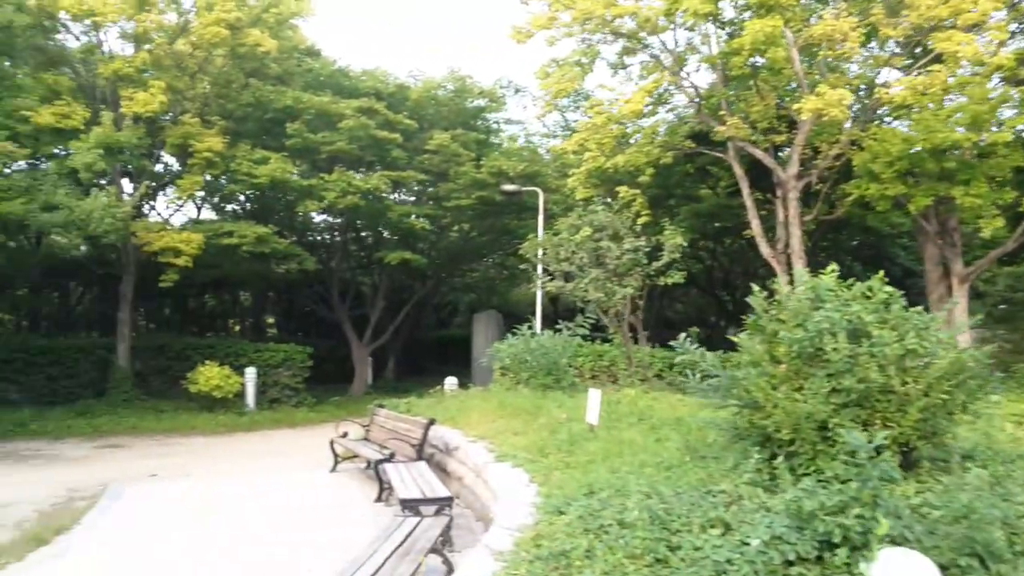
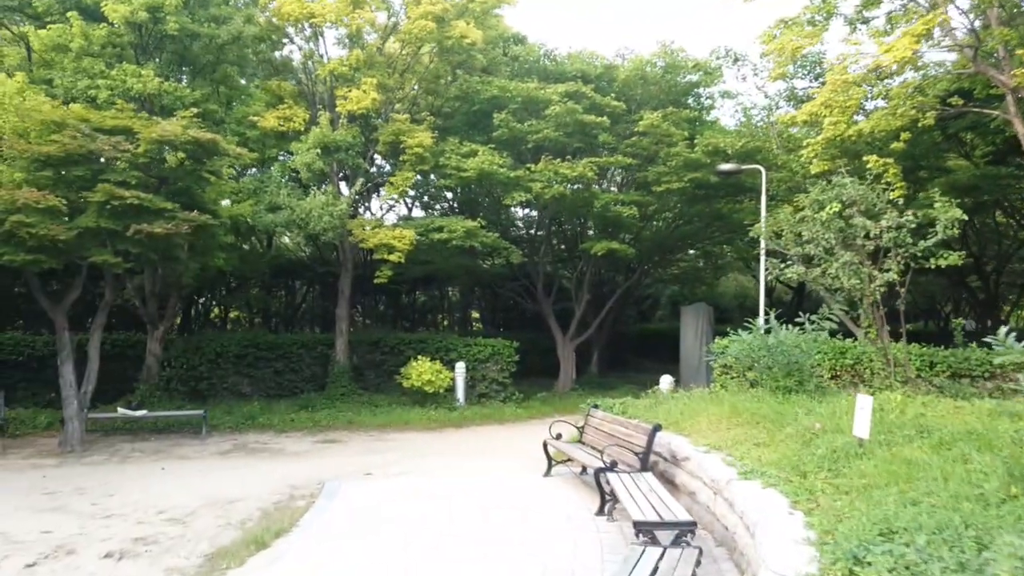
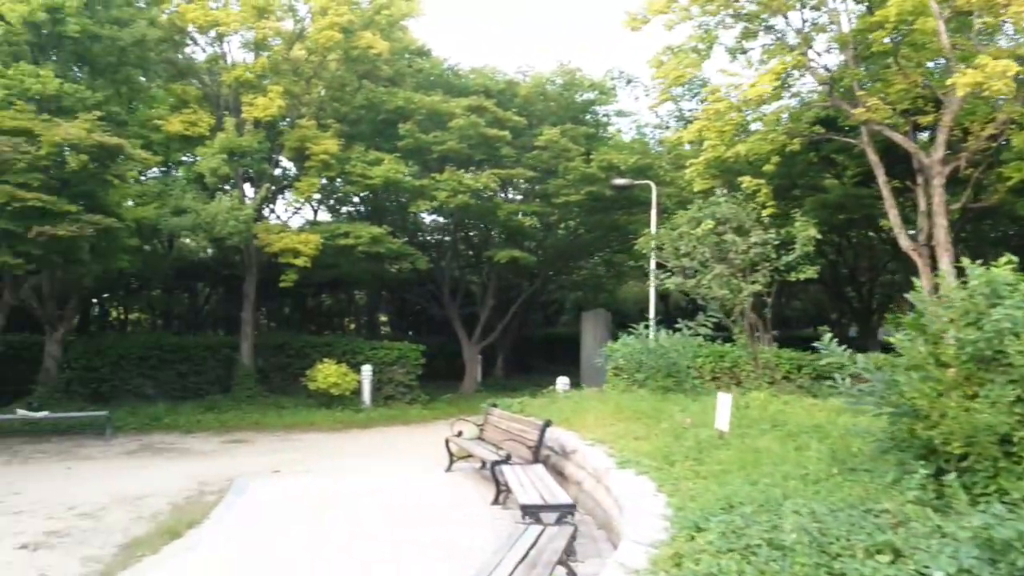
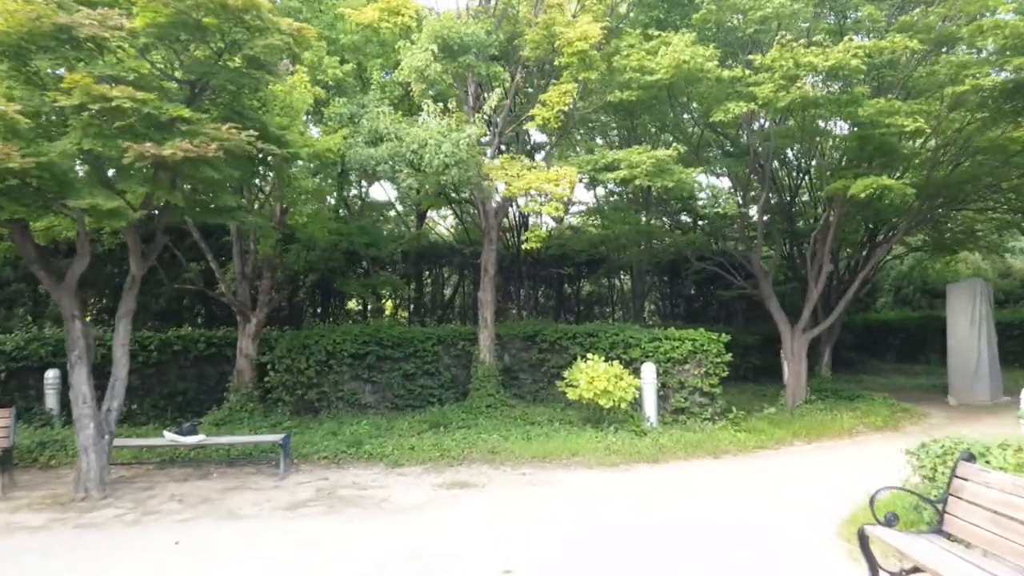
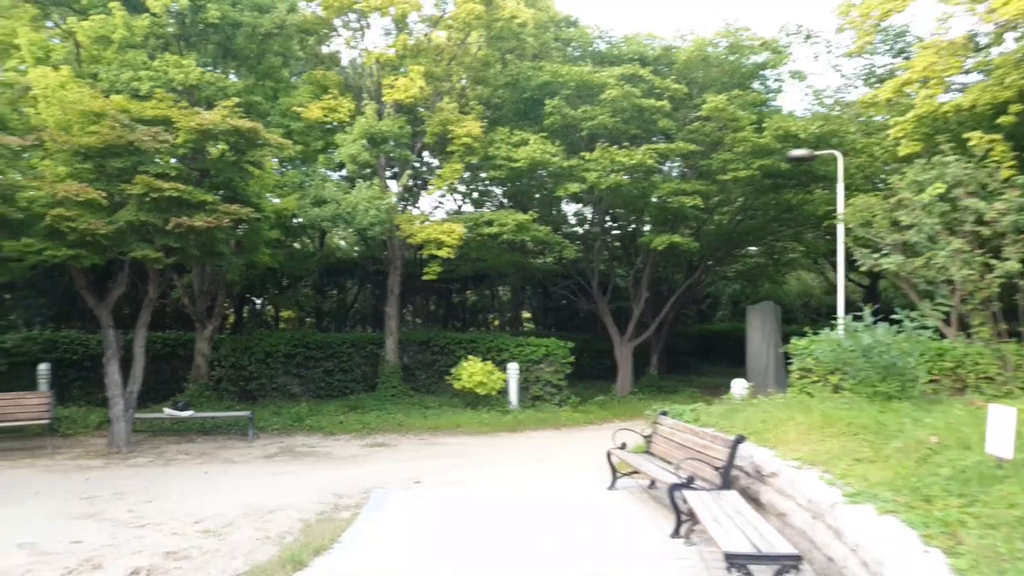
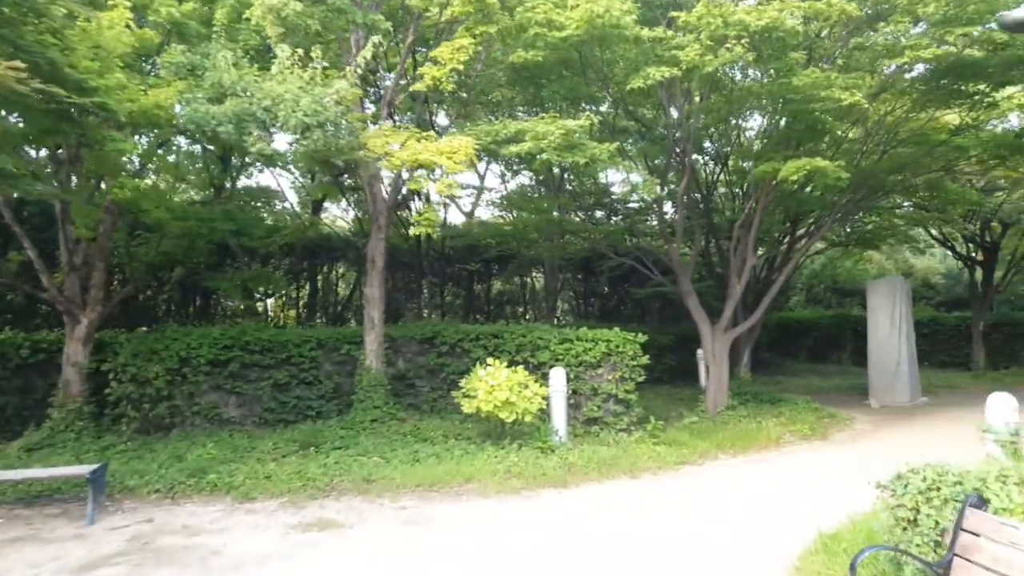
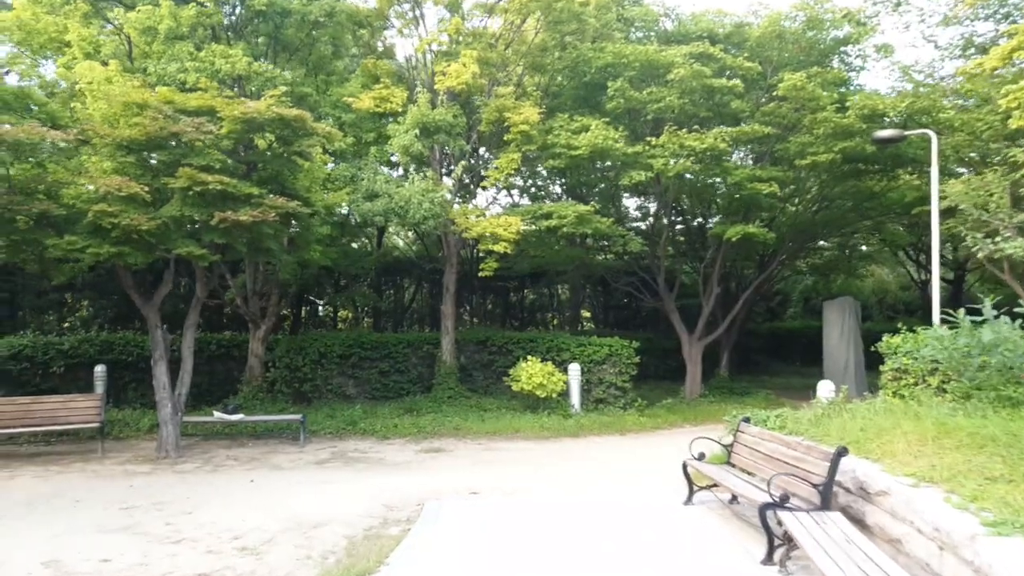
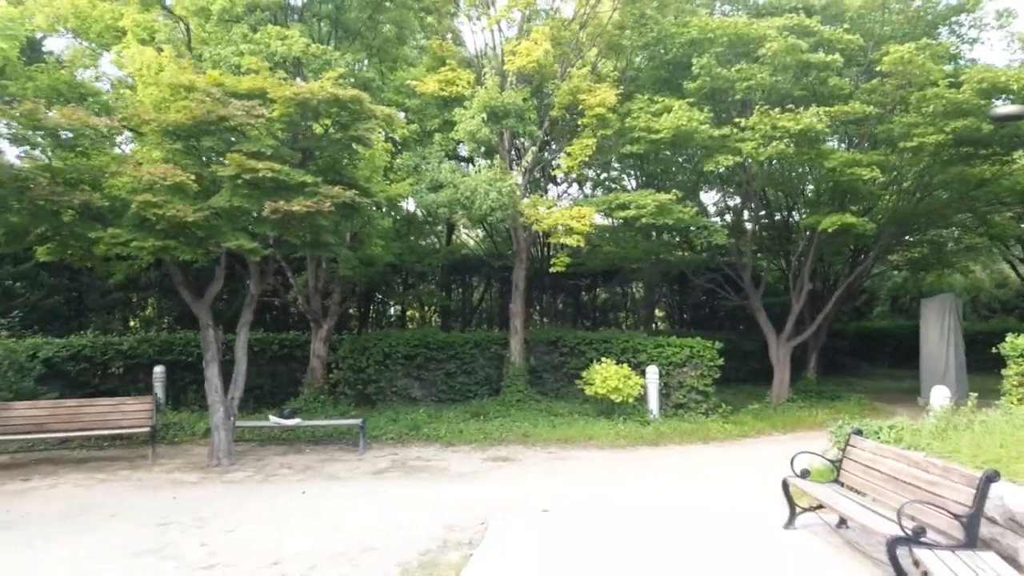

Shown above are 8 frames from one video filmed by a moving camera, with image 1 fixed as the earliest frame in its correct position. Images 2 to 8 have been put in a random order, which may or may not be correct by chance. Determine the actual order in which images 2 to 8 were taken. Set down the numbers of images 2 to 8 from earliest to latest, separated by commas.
3, 2, 5, 7, 8, 4, 6
